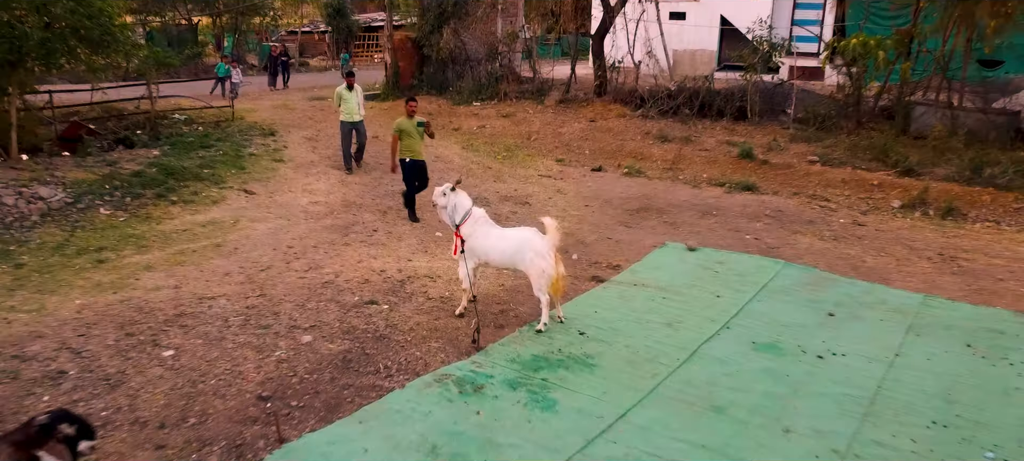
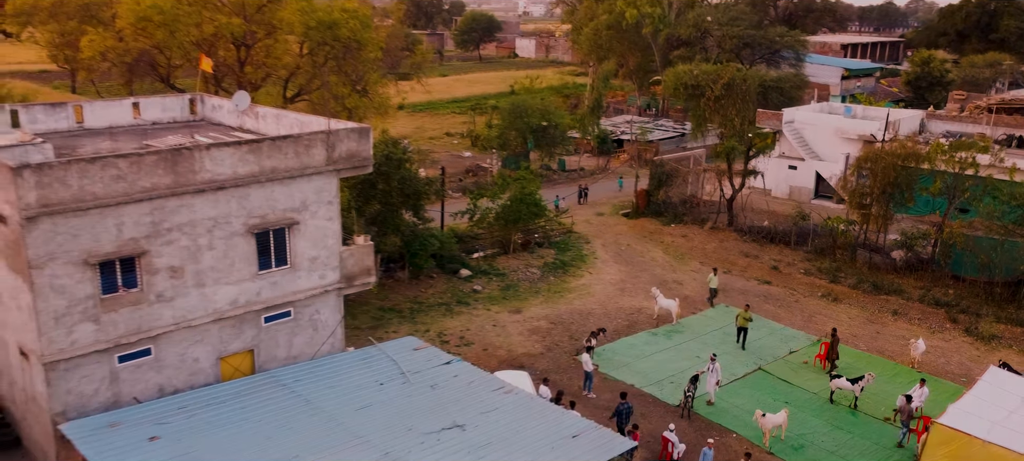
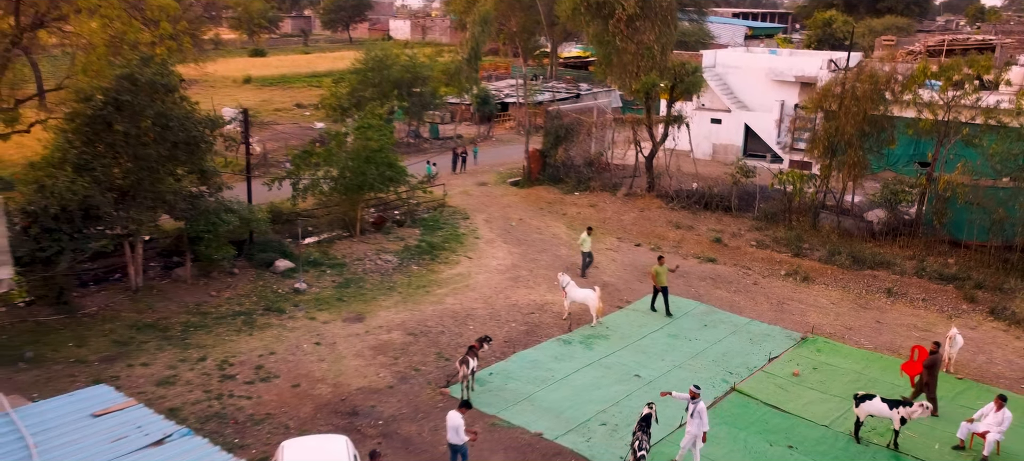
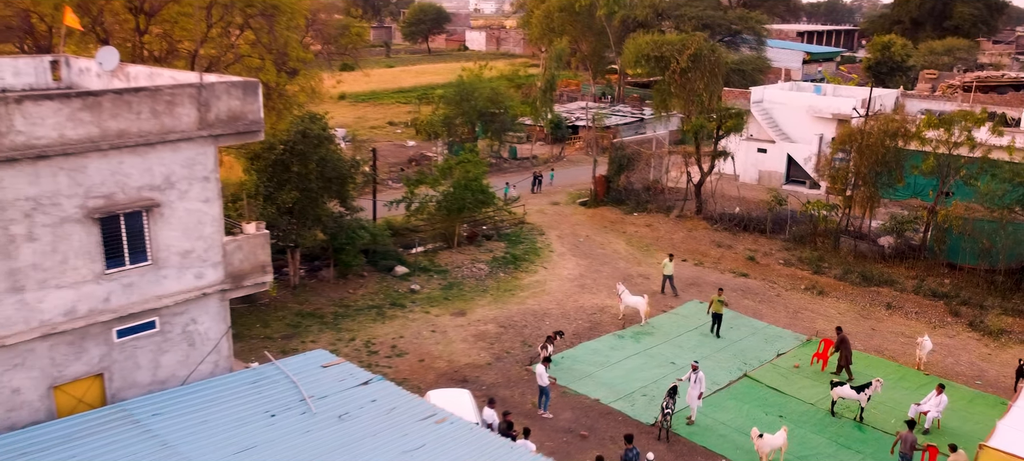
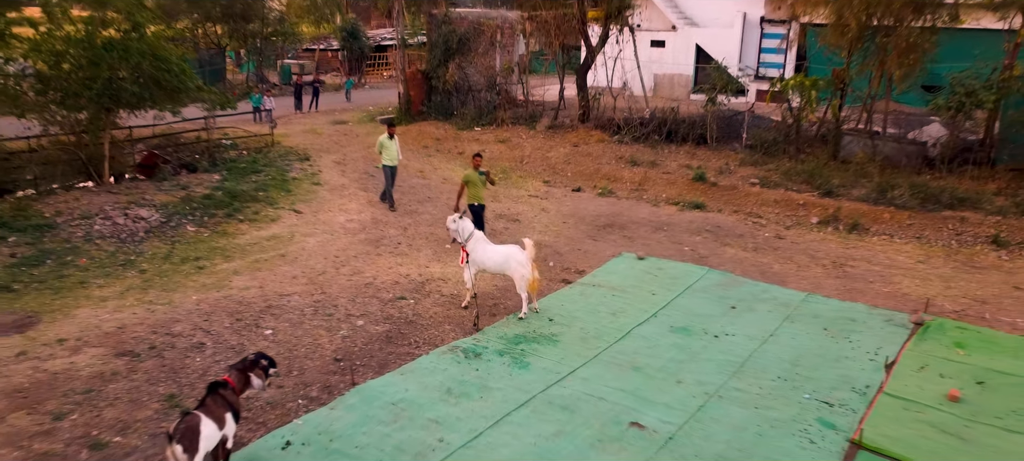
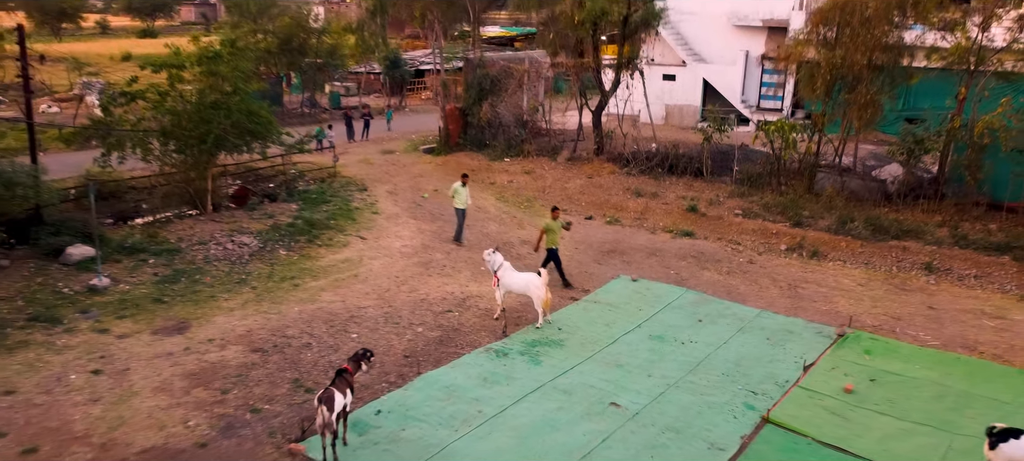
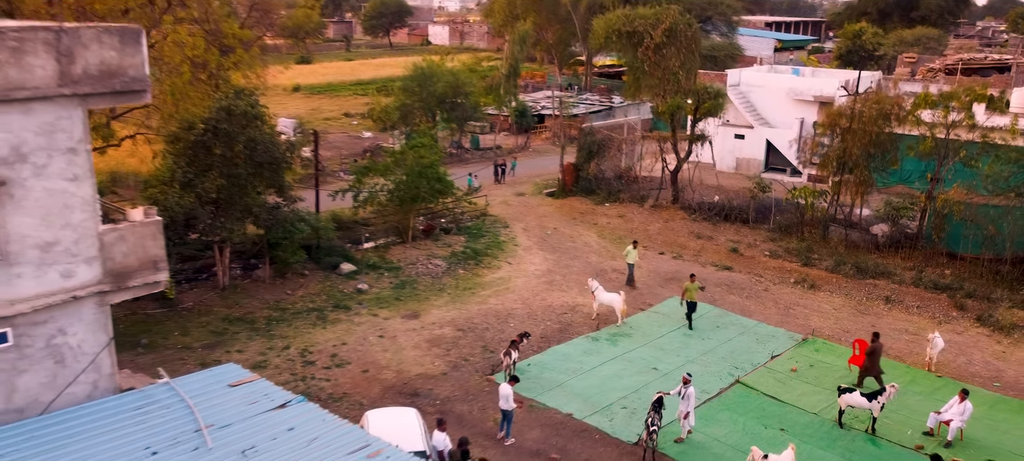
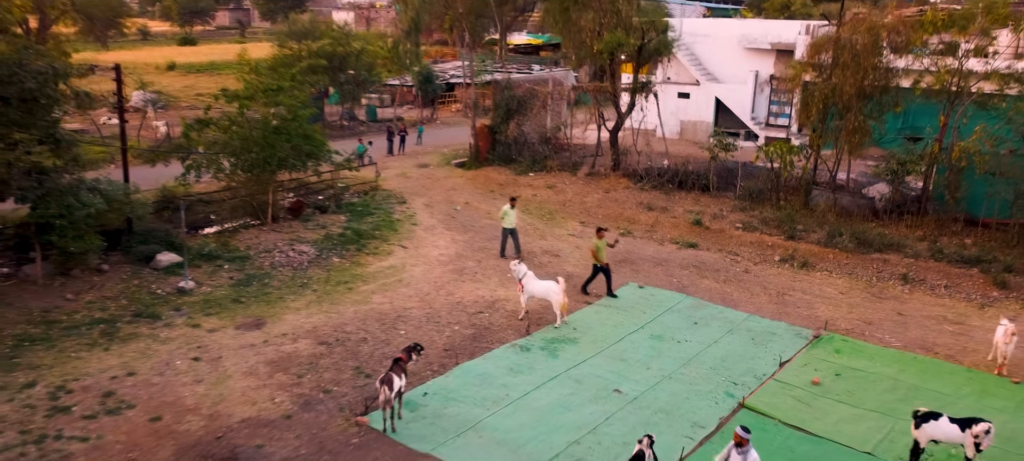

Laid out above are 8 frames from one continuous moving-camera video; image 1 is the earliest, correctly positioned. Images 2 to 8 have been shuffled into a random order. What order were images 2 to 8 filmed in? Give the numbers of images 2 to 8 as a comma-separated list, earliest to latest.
5, 6, 8, 3, 7, 4, 2
